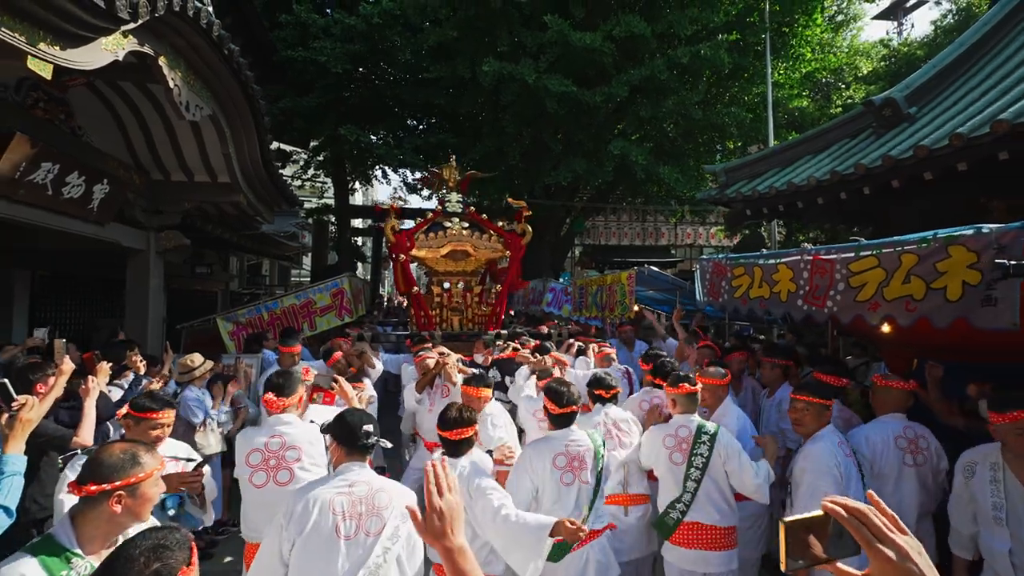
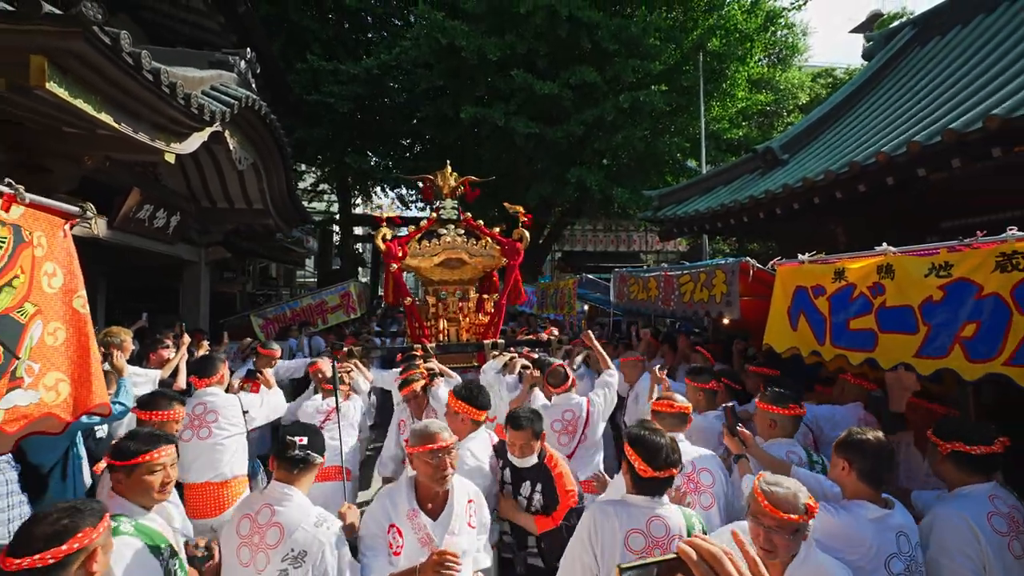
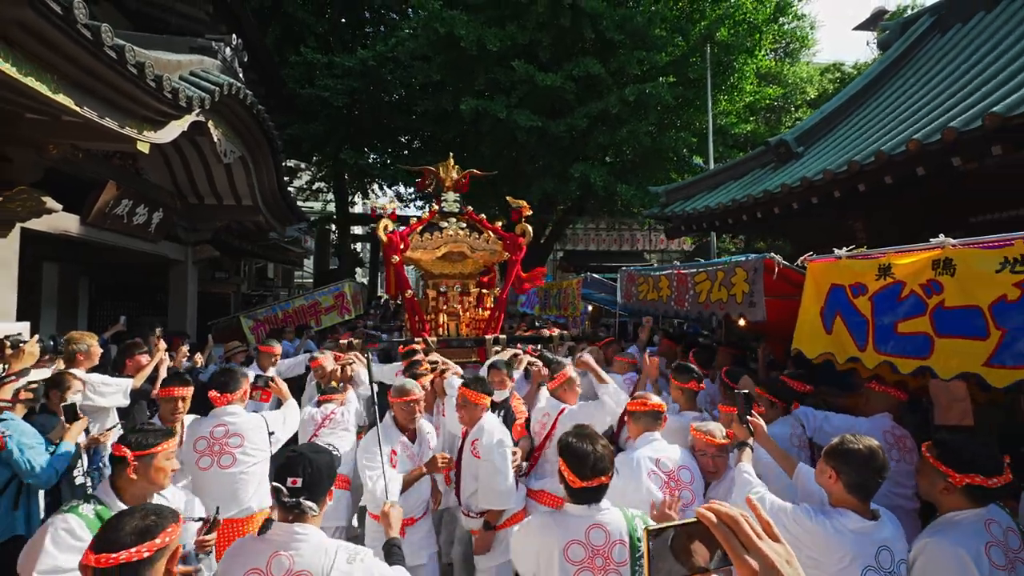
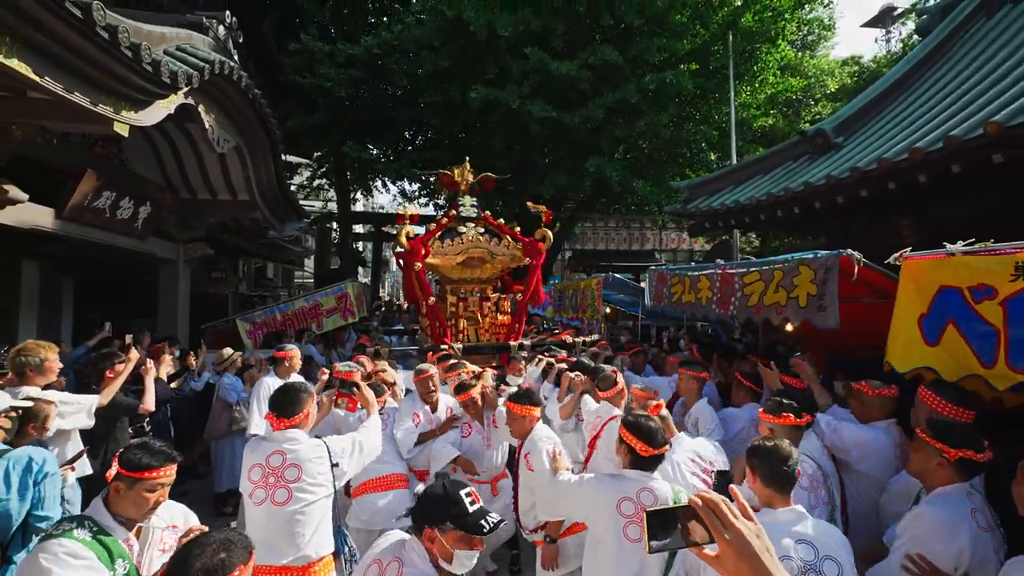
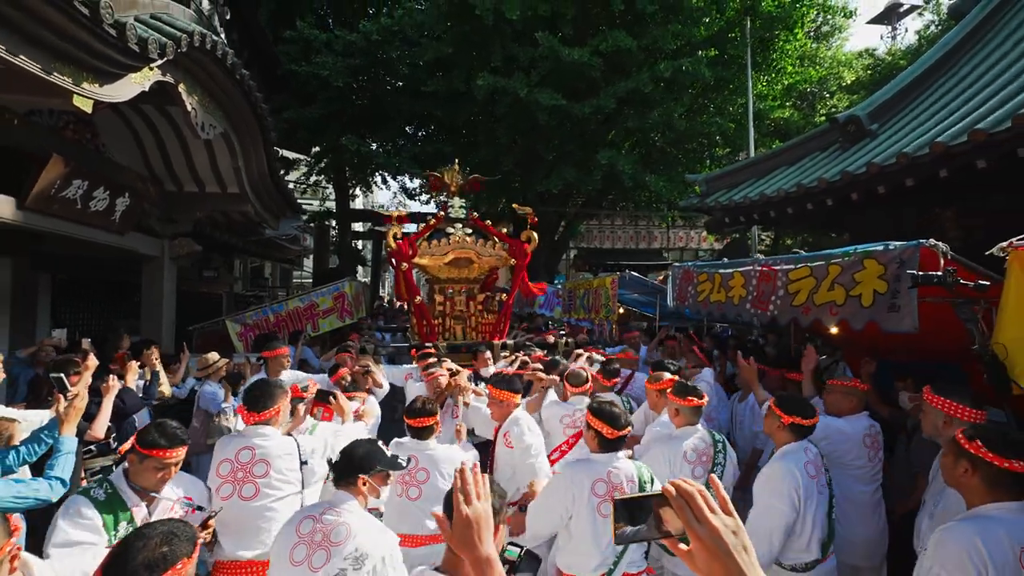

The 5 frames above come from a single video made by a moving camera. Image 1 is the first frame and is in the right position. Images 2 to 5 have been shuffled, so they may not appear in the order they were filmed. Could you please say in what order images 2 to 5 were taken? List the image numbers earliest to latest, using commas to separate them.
5, 4, 3, 2
